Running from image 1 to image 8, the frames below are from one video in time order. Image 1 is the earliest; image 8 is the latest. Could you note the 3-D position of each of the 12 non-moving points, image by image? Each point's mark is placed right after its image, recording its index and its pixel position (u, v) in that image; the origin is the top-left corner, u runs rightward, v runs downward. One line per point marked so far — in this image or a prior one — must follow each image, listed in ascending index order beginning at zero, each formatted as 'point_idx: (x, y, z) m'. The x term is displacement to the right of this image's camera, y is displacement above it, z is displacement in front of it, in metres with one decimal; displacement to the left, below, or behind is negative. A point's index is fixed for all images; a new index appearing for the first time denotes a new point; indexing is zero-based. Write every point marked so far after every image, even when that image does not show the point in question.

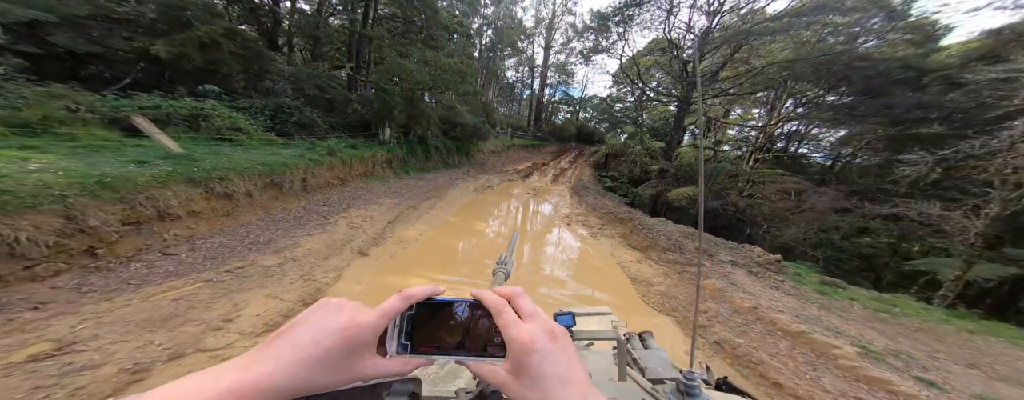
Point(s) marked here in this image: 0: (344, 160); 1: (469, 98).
0: (-4.8, +1.1, +7.9) m
1: (-2.3, +5.5, +15.0) m
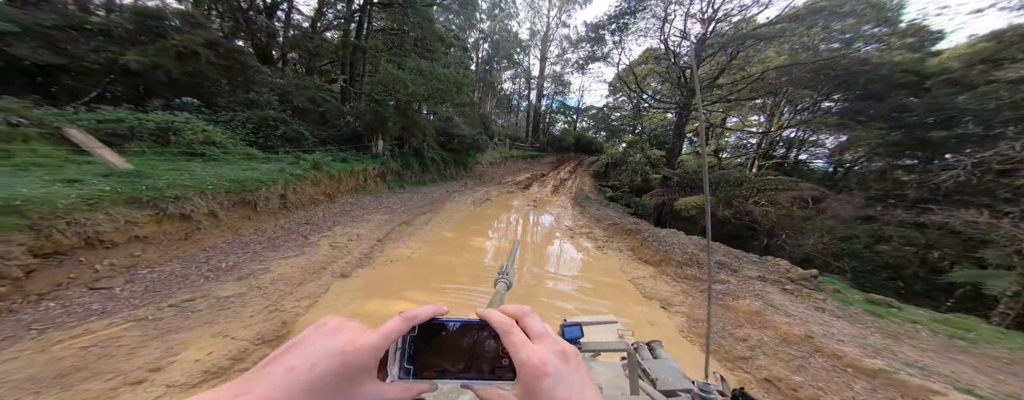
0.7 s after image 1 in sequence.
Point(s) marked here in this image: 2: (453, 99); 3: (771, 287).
0: (-4.8, +0.7, +7.4) m
1: (-2.4, +4.8, +14.7) m
2: (-2.8, +4.7, +13.0) m
3: (+3.8, -1.3, +4.1) m
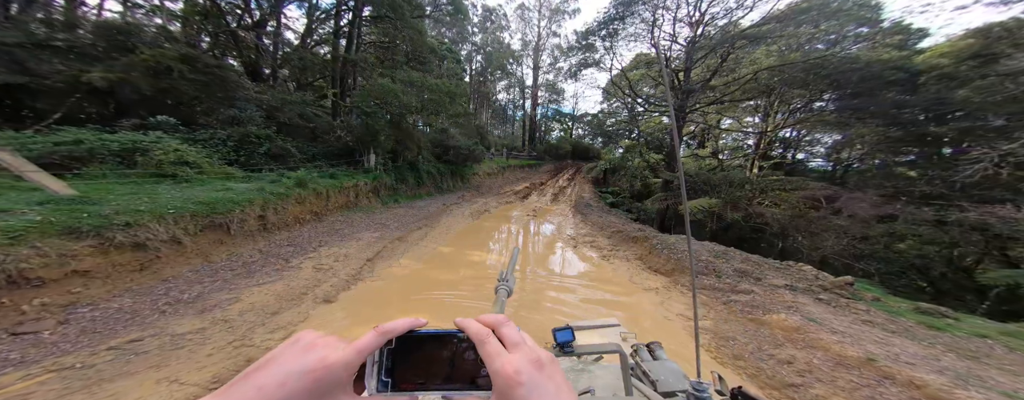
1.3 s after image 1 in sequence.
0: (-4.9, +0.2, +7.0) m
1: (-2.7, +4.2, +14.4) m
2: (-3.0, +4.1, +12.8) m
3: (+3.8, -1.3, +3.7) m
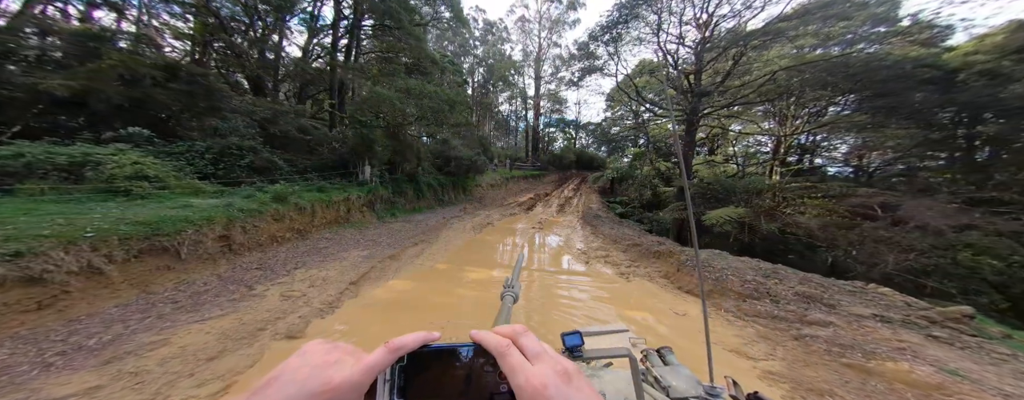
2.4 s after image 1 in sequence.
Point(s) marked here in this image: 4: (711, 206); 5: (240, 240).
0: (-4.7, -0.1, +6.3) m
1: (-2.5, +3.5, +13.8) m
2: (-2.9, +3.6, +12.2) m
3: (+3.9, -1.3, +2.8) m
4: (+6.7, -0.2, +9.5) m
5: (-4.5, -0.7, +4.6) m
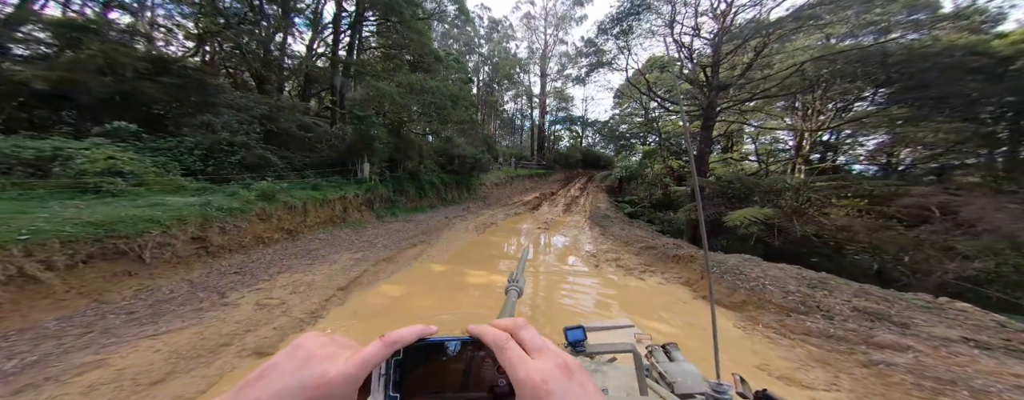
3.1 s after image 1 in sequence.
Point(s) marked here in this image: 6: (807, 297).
0: (-4.6, -0.1, +5.9) m
1: (-2.3, +3.6, +13.4) m
2: (-2.7, +3.6, +11.7) m
3: (+4.0, -1.3, +2.2) m
4: (+6.9, -0.2, +8.9) m
5: (-4.4, -0.6, +4.2) m
6: (+3.8, -1.2, +3.6) m
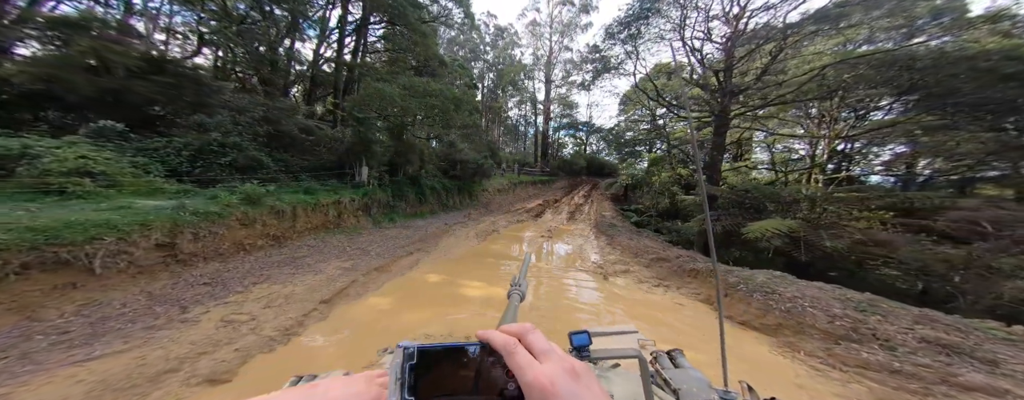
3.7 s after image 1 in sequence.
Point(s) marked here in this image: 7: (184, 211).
0: (-4.6, -0.2, +5.5) m
1: (-2.1, +3.3, +13.1) m
2: (-2.5, +3.3, +11.4) m
3: (+4.0, -1.4, +1.7) m
4: (+7.0, -0.5, +8.4) m
5: (-4.4, -0.7, +3.8) m
6: (+3.8, -1.4, +3.1) m
7: (-4.7, -0.2, +4.0) m
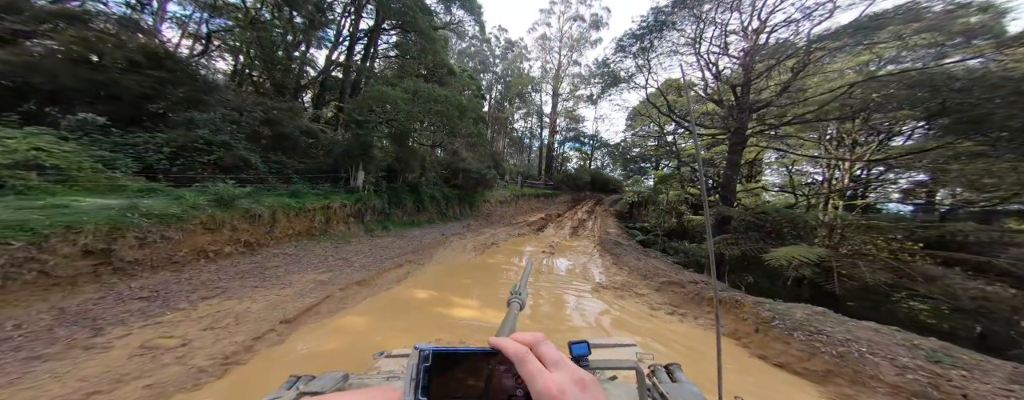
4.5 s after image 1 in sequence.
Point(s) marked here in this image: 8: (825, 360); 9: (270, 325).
0: (-4.6, -0.2, +5.1) m
1: (-1.9, +2.8, +12.7) m
2: (-2.3, +3.0, +11.1) m
3: (+3.8, -1.7, +1.1) m
4: (+7.0, -1.1, +7.7) m
5: (-4.5, -0.7, +3.4) m
6: (+3.7, -1.7, +2.4) m
7: (-4.8, -0.1, +3.6) m
8: (+3.3, -1.8, +2.9) m
9: (-2.8, -1.5, +3.2) m
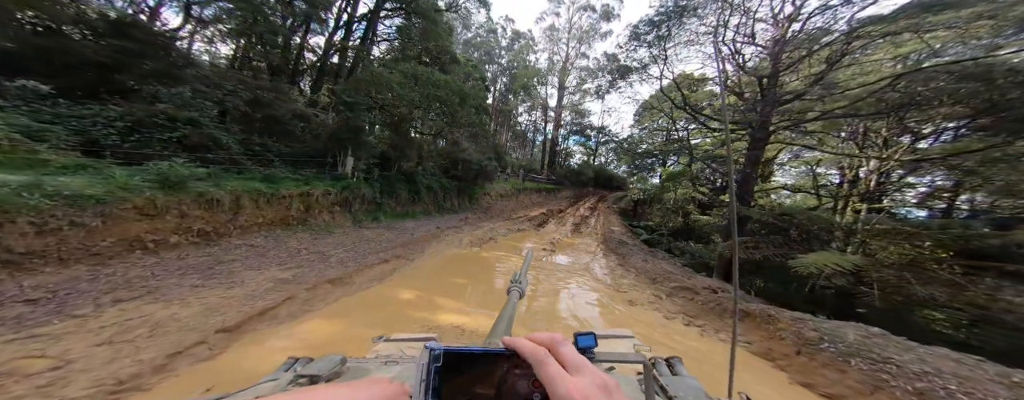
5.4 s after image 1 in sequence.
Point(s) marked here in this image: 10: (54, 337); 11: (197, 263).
0: (-4.6, 0.0, +4.4) m
1: (-1.8, +3.2, +12.0) m
2: (-2.2, +3.3, +10.4) m
3: (+3.7, -1.7, +0.4) m
4: (+6.9, -1.1, +7.0) m
5: (-4.5, -0.4, +2.8) m
6: (+3.6, -1.7, +1.8) m
7: (-4.8, +0.1, +3.0) m
8: (+3.2, -1.8, +2.3) m
9: (-2.9, -1.3, +2.6) m
10: (-3.5, -1.1, +2.2) m
11: (-4.3, -0.8, +3.8) m
